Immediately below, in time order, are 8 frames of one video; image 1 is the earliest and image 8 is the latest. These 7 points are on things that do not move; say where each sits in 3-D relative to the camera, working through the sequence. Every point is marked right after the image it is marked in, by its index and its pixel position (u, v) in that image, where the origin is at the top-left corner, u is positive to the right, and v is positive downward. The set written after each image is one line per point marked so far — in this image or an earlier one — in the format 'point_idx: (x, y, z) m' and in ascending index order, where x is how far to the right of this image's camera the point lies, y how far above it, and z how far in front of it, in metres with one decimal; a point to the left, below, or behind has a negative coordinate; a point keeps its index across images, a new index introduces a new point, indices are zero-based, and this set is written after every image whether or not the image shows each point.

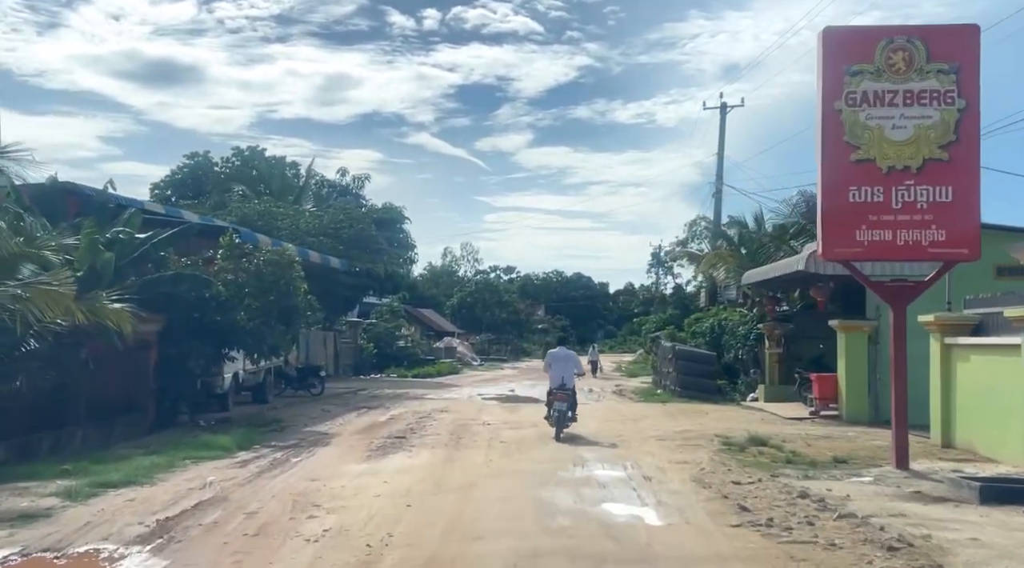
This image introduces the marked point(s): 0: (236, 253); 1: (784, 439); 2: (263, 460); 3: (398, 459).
0: (-5.8, +0.7, +17.5) m
1: (+4.9, -2.8, +14.9) m
2: (-3.9, -2.8, +13.0) m
3: (-1.7, -2.7, +12.7) m
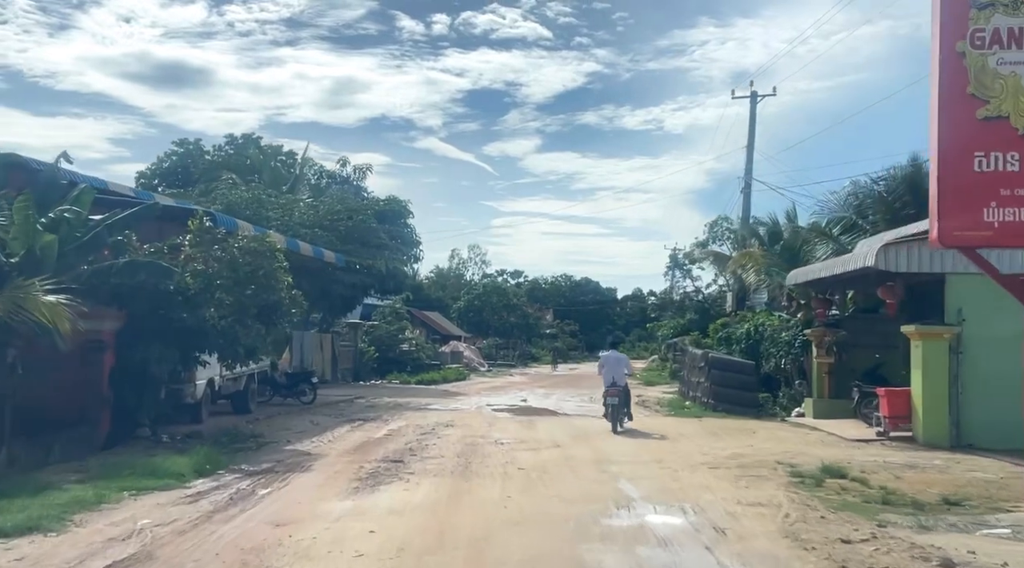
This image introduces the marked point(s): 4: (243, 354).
0: (-5.5, +0.8, +14.9) m
1: (+5.2, -2.7, +12.2) m
2: (-3.6, -2.6, +10.4) m
3: (-1.5, -2.5, +10.1) m
4: (-4.9, -1.3, +15.0) m
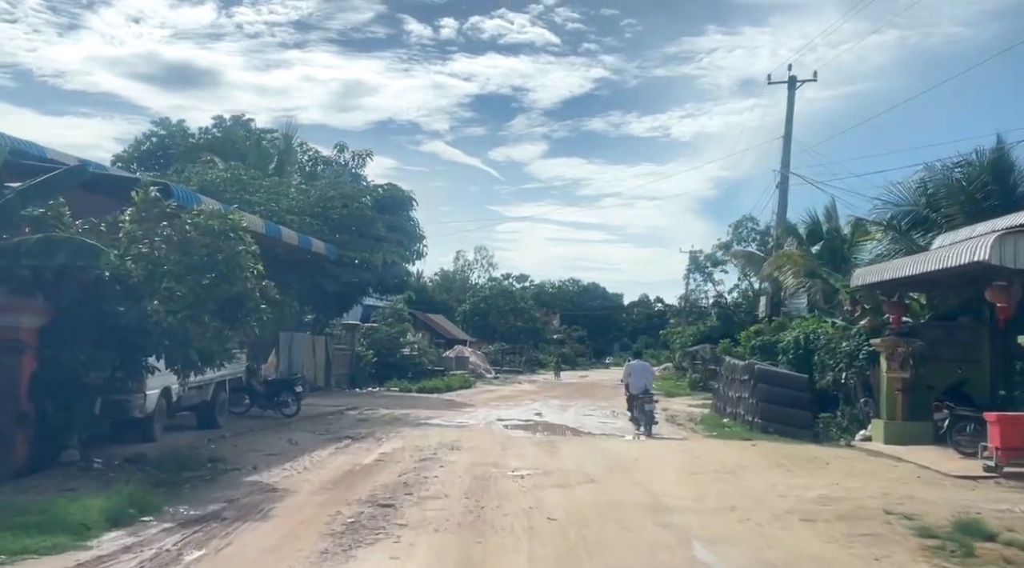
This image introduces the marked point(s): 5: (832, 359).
0: (-5.1, +1.0, +11.9) m
1: (+5.5, -2.7, +9.2) m
2: (-3.3, -2.4, +7.4) m
3: (-1.2, -2.4, +7.0) m
4: (-4.6, -1.1, +12.0) m
5: (+7.5, -1.8, +19.4) m
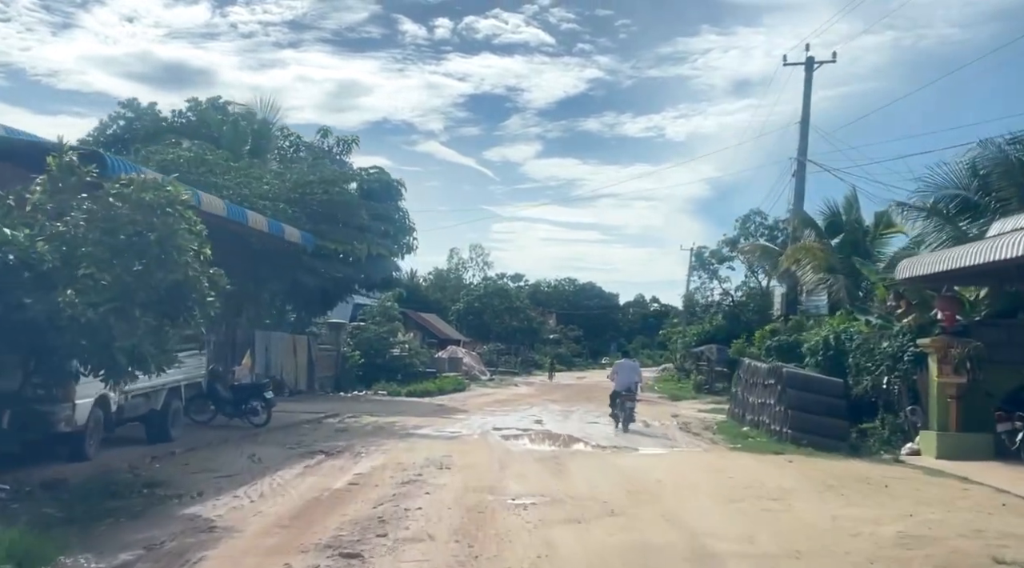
0: (-5.1, +1.2, +9.7) m
1: (+5.5, -2.5, +7.0) m
2: (-3.3, -2.2, +5.2) m
3: (-1.1, -2.2, +4.8) m
4: (-4.5, -0.9, +9.8) m
5: (+7.4, -1.6, +17.2) m
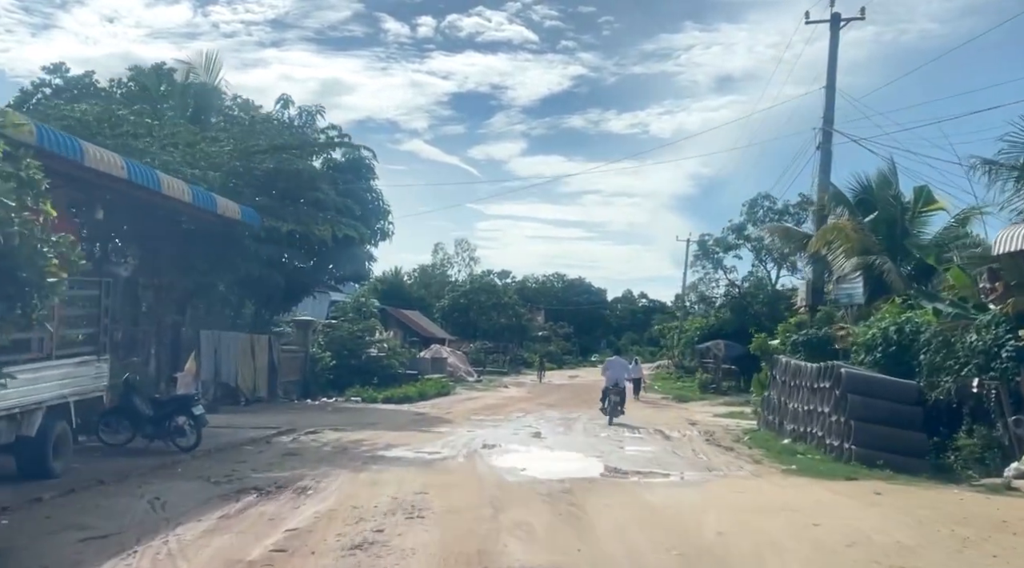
0: (-5.1, +1.4, +6.1) m
1: (+5.6, -2.2, +3.6) m
2: (-3.2, -2.0, +1.6) m
3: (-1.0, -2.0, +1.3) m
4: (-4.5, -0.7, +6.2) m
5: (+7.3, -1.2, +13.8) m
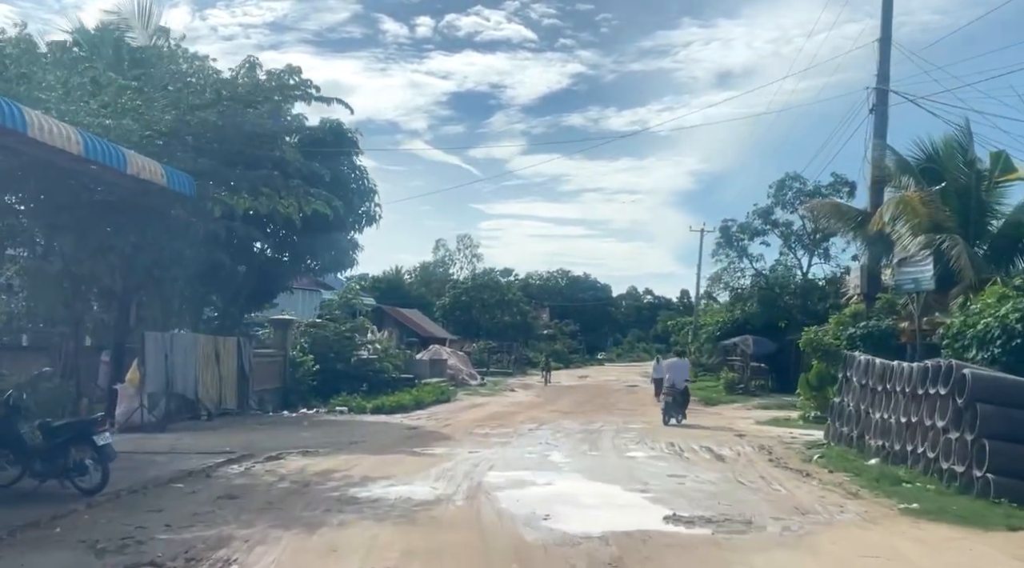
0: (-5.0, +1.6, +2.6) m
1: (+5.7, -1.9, 0.0) m
2: (-3.0, -1.8, -1.9) m
3: (-0.9, -1.7, -2.3) m
4: (-4.4, -0.5, +2.7) m
5: (+7.5, -0.9, +10.3) m
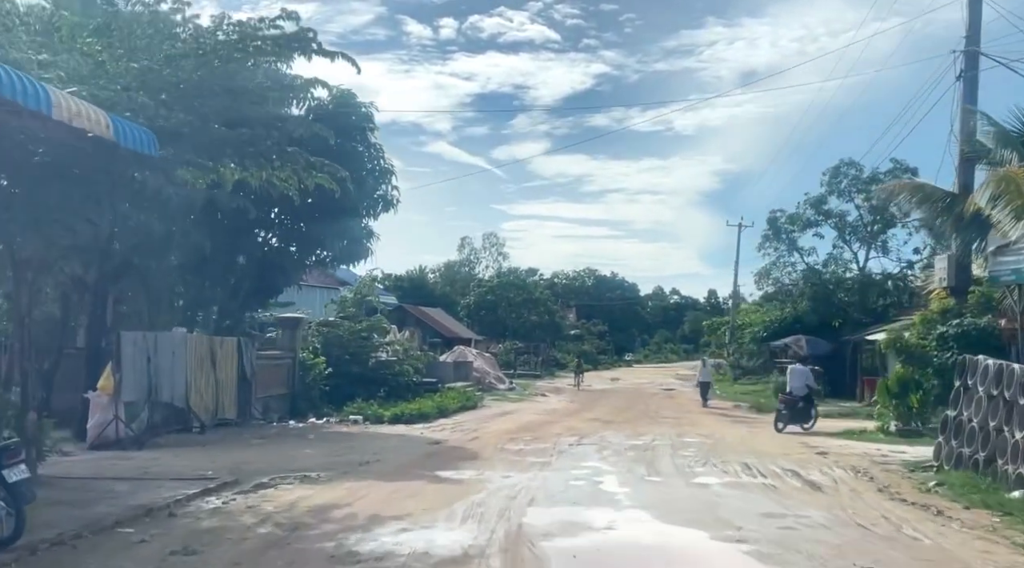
0: (-4.7, +1.7, +0.1) m
1: (+5.9, -1.7, -2.8) m
2: (-2.9, -1.6, -4.5) m
3: (-0.7, -1.5, -4.9) m
4: (-4.1, -0.4, +0.1) m
5: (+8.0, -0.7, +7.4) m
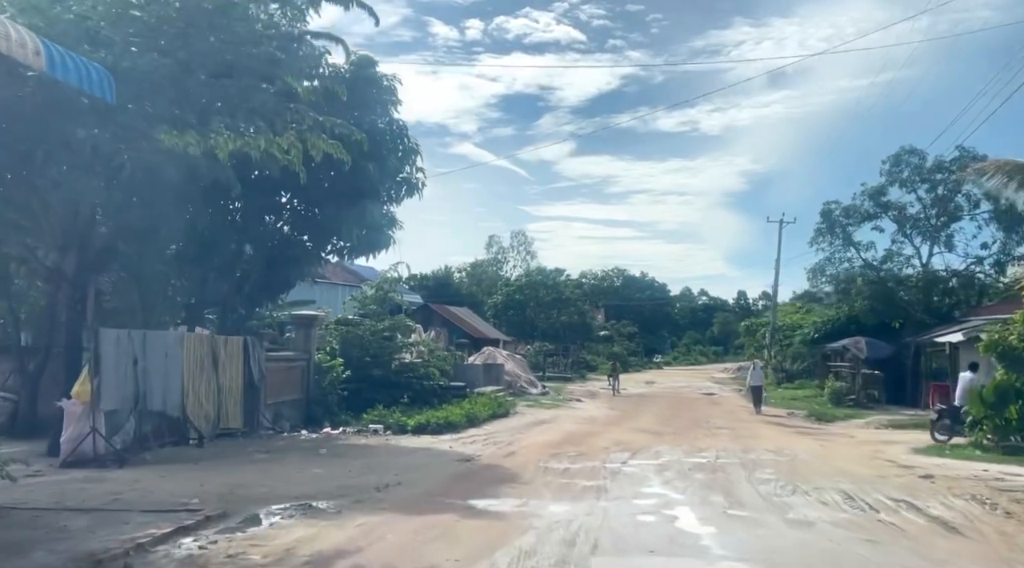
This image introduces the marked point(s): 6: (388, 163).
0: (-4.5, +1.9, -2.0) m
1: (+6.1, -1.5, -5.2) m
2: (-2.8, -1.5, -6.7) m
3: (-0.6, -1.4, -7.1) m
4: (-3.9, -0.2, -2.0) m
5: (+8.4, -0.5, +4.9) m
6: (-2.4, +2.4, +16.7) m
